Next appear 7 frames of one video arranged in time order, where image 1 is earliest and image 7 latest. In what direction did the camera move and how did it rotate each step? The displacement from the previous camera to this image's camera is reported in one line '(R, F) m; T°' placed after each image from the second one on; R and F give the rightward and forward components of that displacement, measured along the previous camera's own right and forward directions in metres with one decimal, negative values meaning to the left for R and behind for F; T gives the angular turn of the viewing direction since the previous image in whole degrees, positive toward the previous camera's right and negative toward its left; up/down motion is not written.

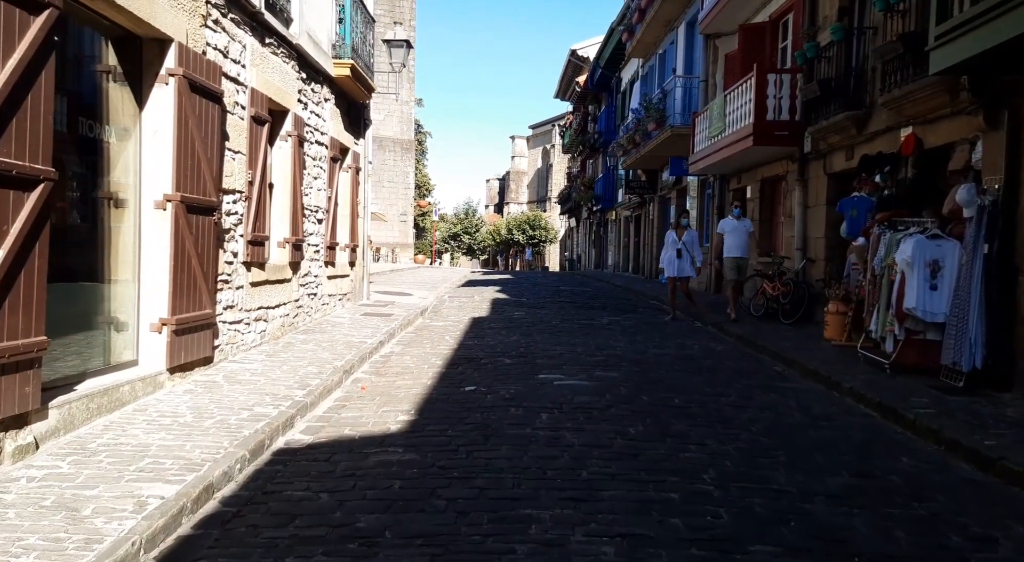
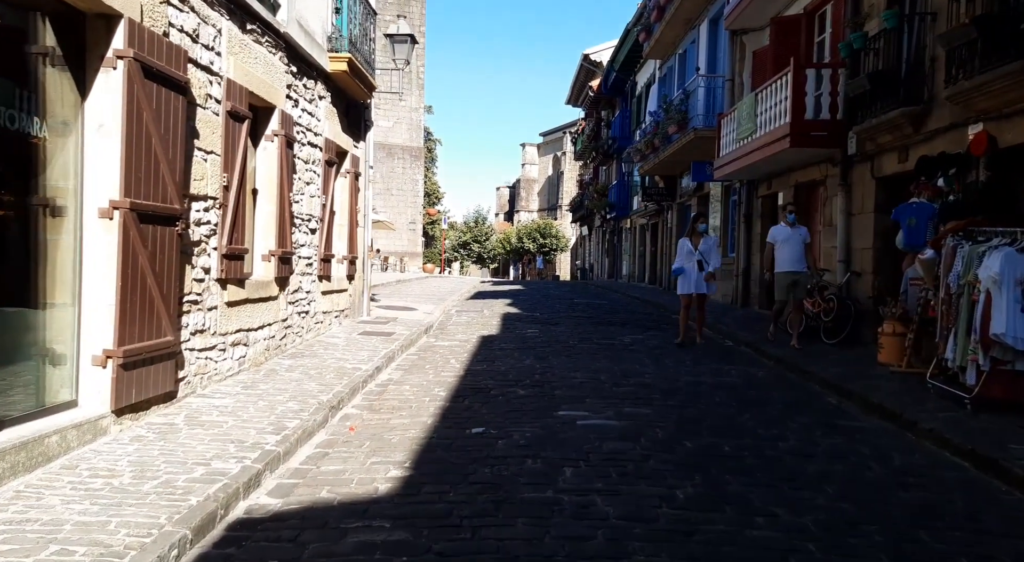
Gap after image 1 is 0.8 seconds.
(0.0, +1.2) m; -1°
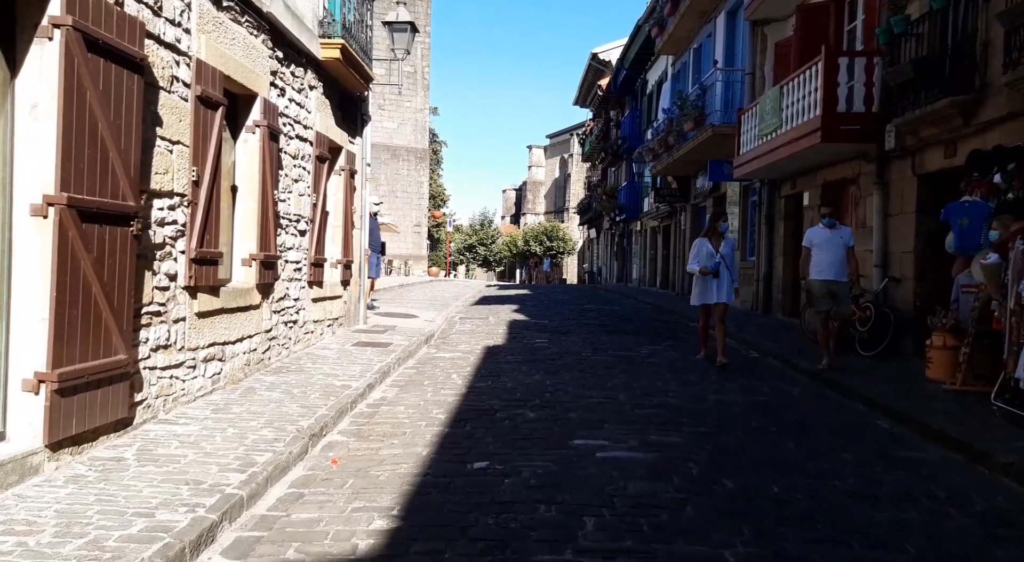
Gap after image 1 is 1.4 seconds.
(0.0, +0.9) m; 0°
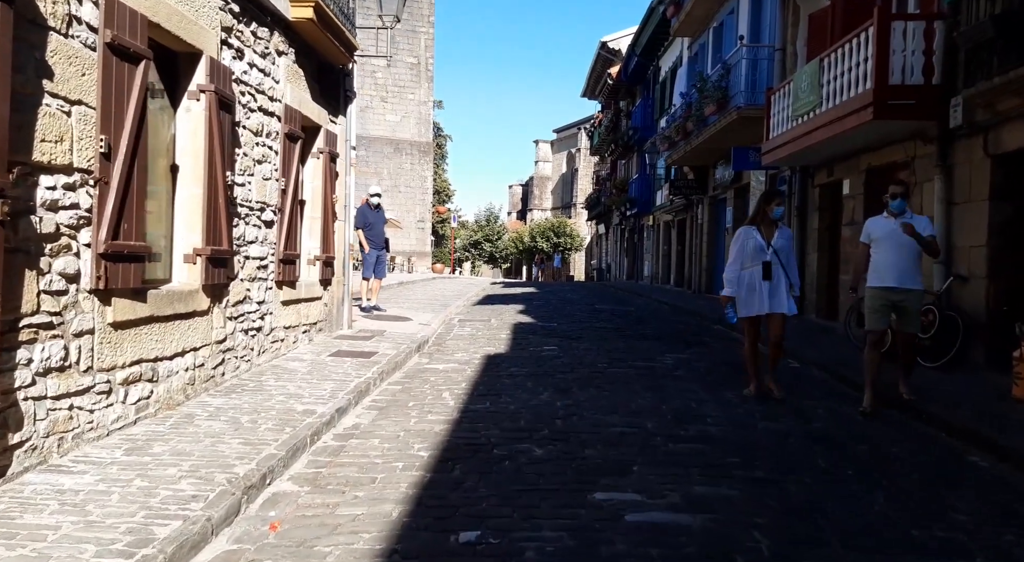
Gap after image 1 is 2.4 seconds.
(0.0, +1.5) m; 0°
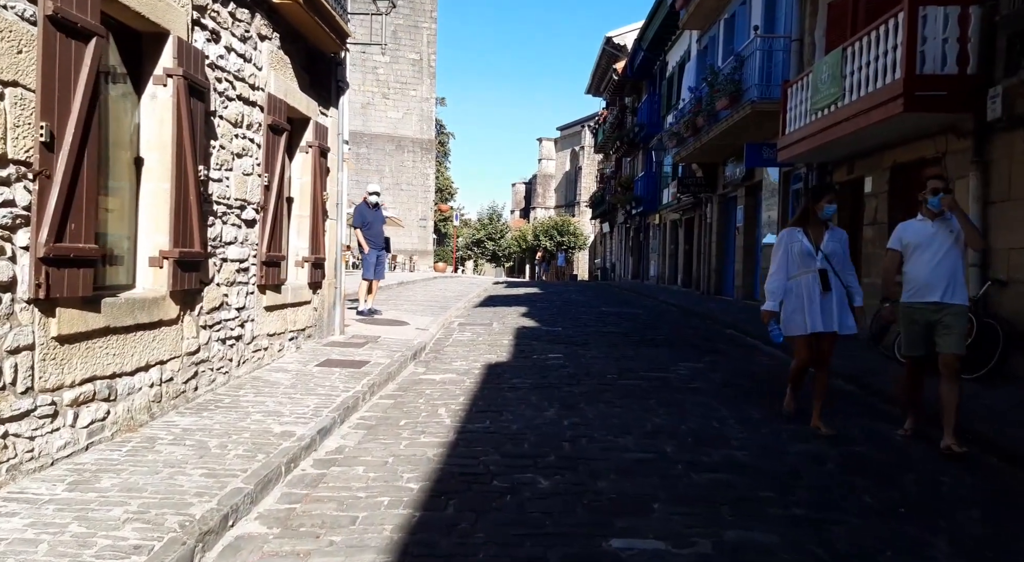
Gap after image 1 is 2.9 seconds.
(0.0, +0.7) m; 0°
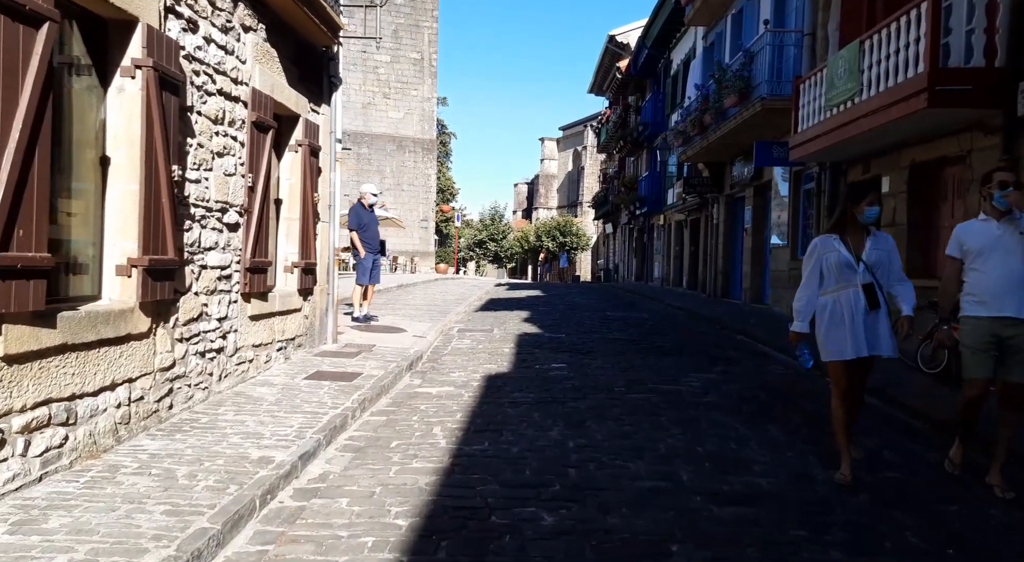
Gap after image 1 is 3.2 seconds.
(0.0, +0.5) m; 0°
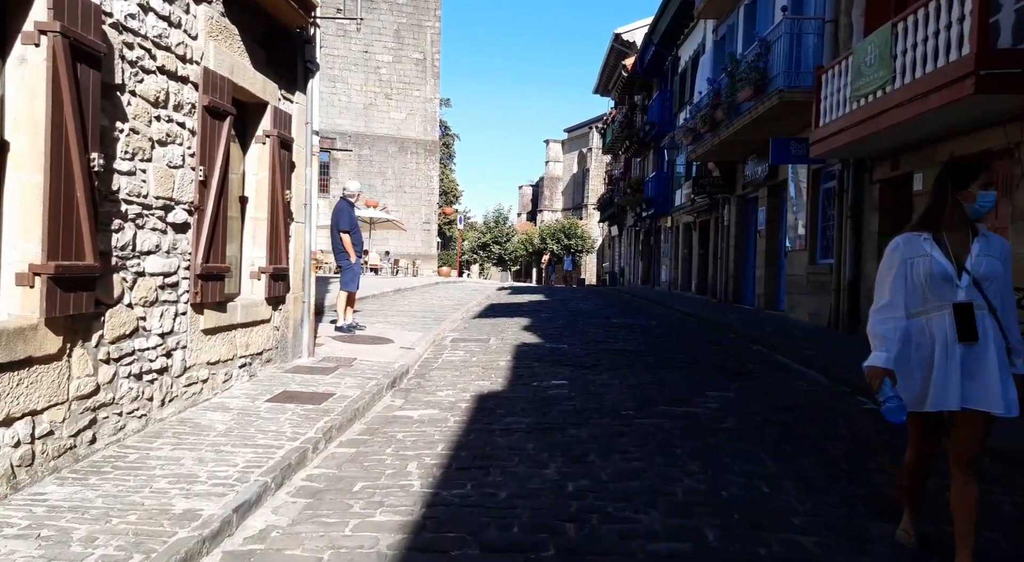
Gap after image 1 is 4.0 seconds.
(+0.1, +1.0) m; 0°
